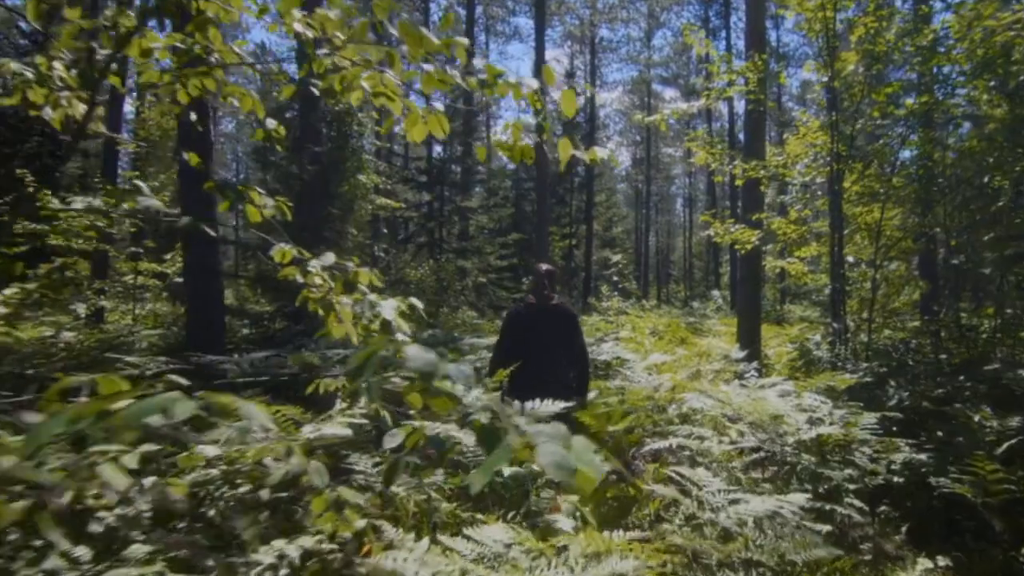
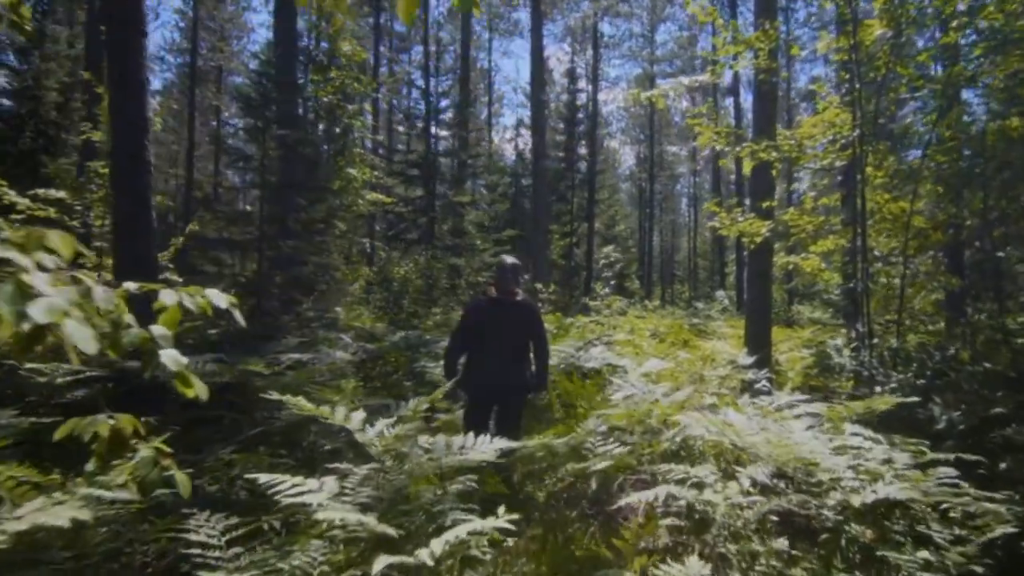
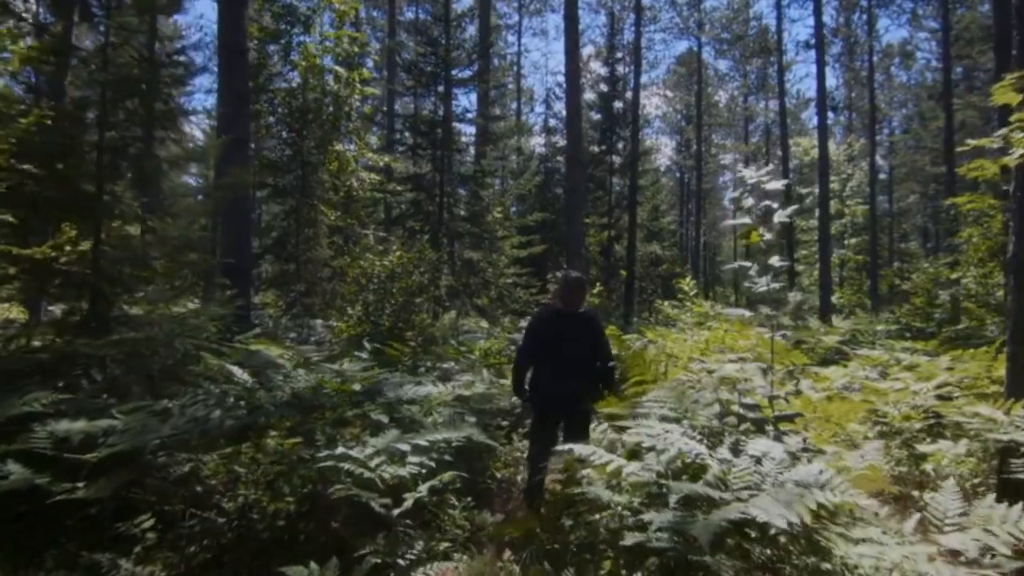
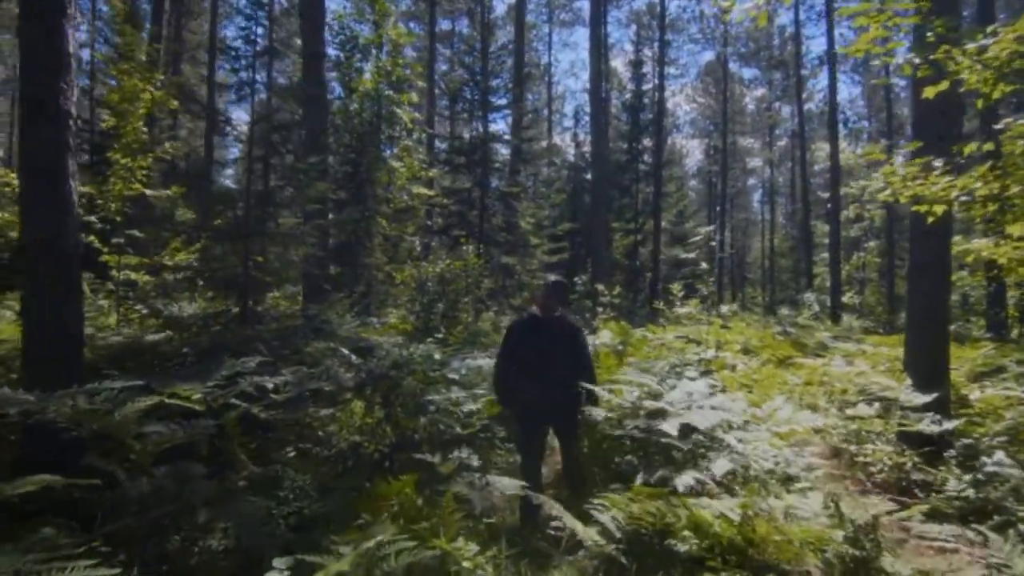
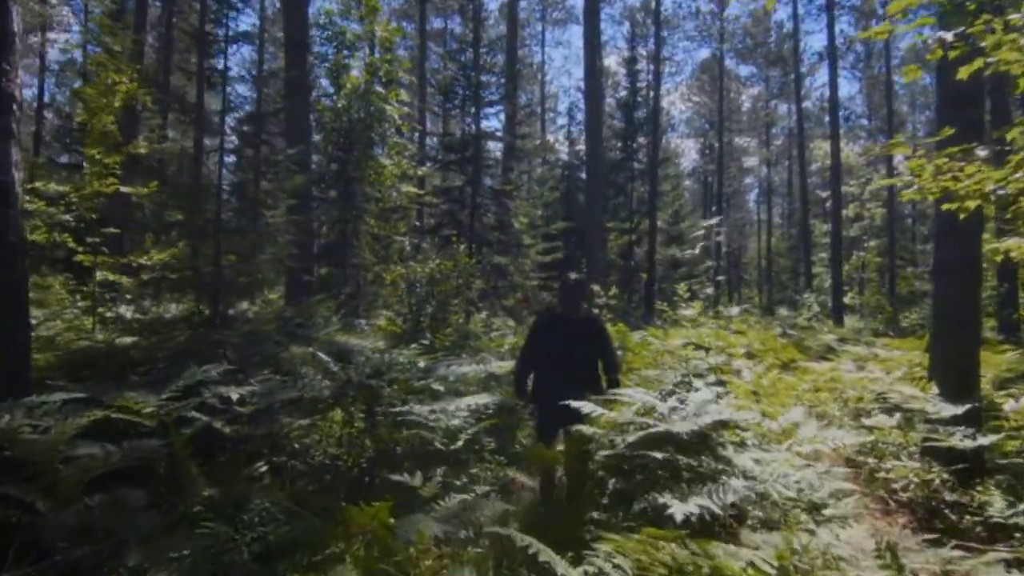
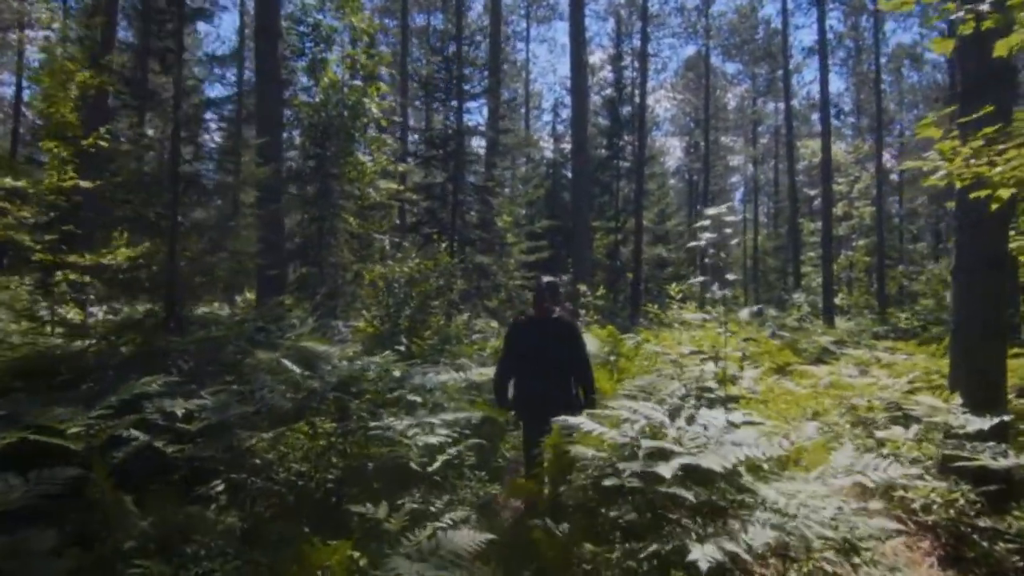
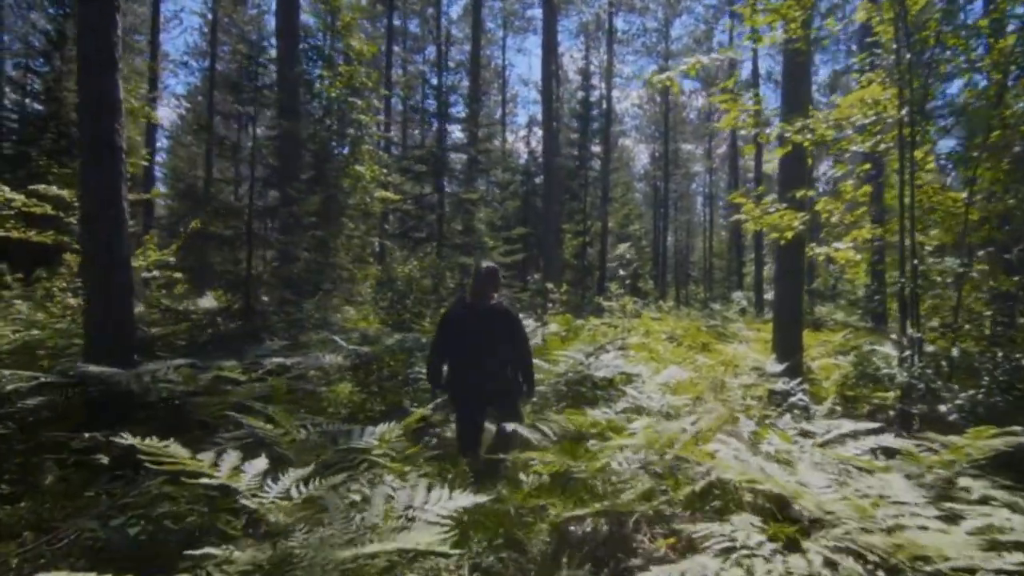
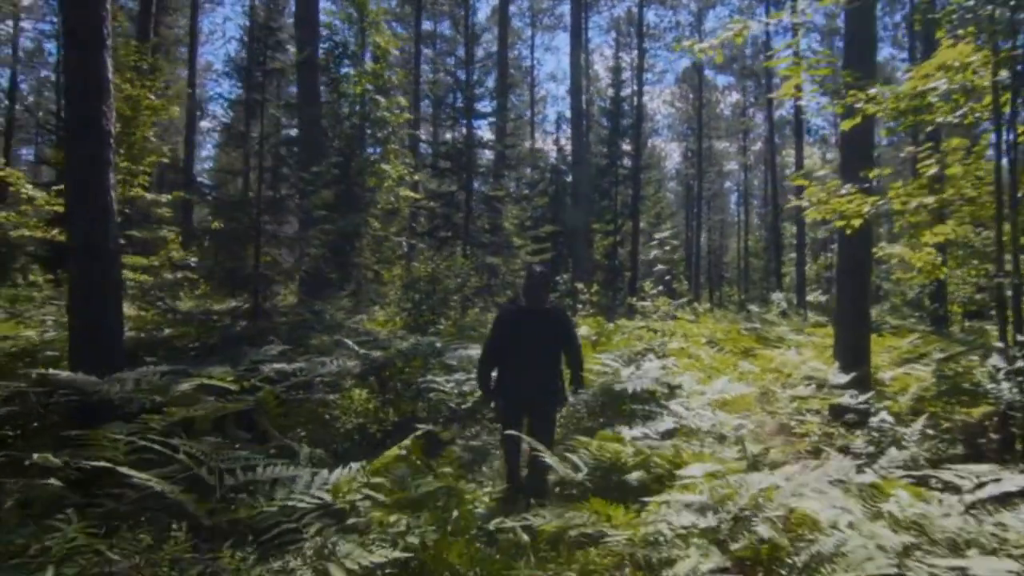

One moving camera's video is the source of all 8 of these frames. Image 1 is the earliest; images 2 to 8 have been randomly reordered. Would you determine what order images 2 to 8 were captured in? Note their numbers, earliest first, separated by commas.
2, 7, 8, 4, 5, 6, 3
